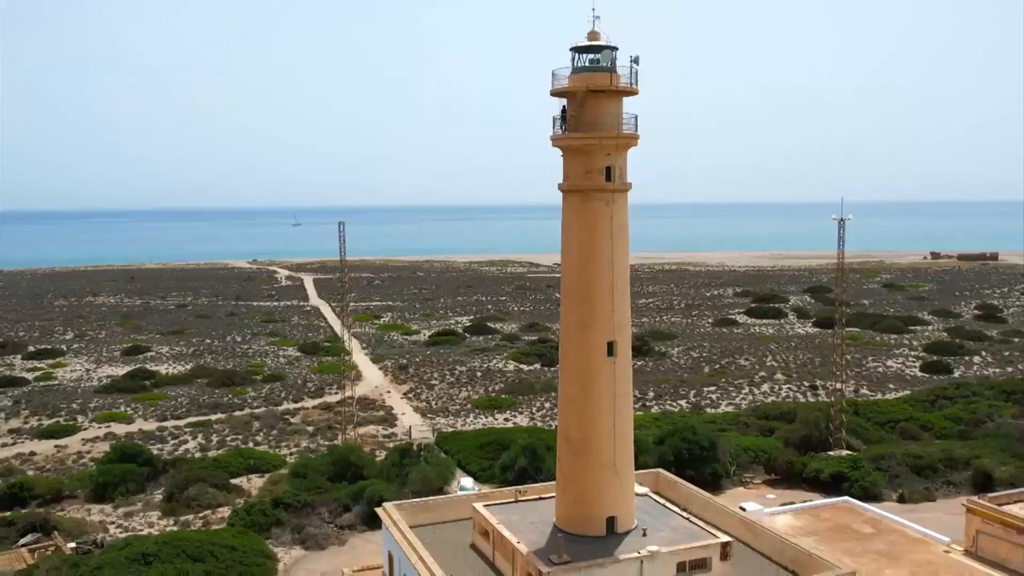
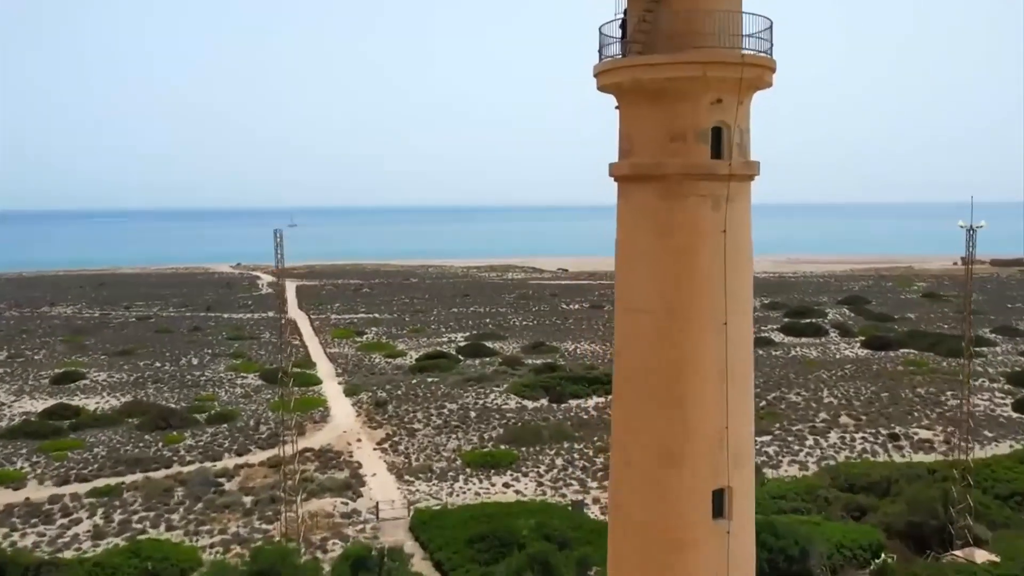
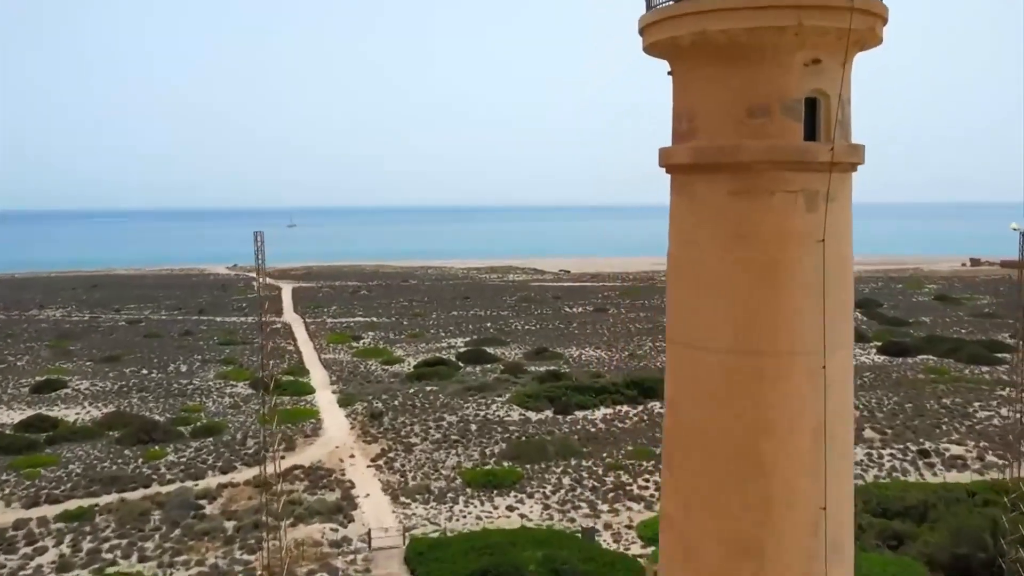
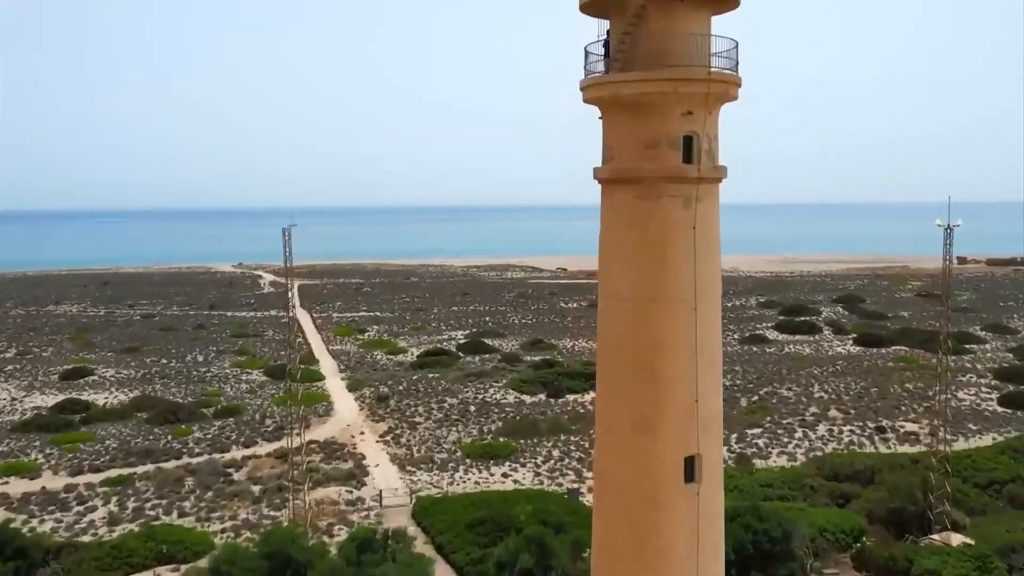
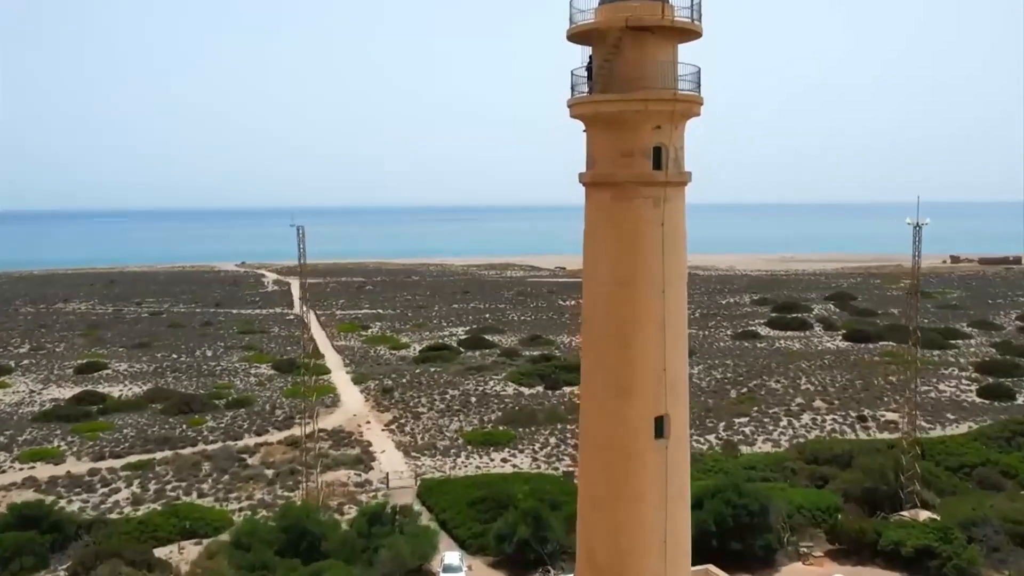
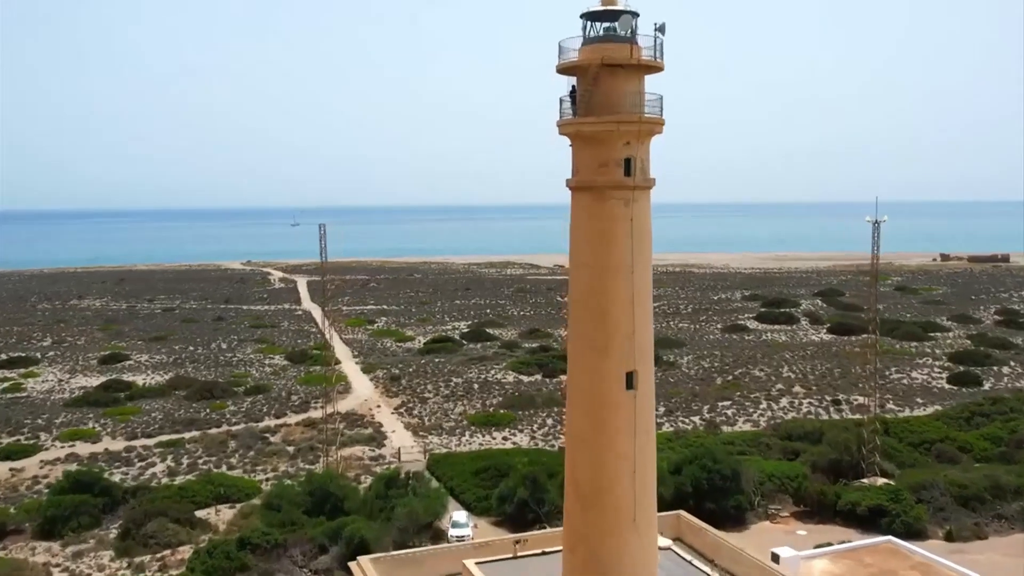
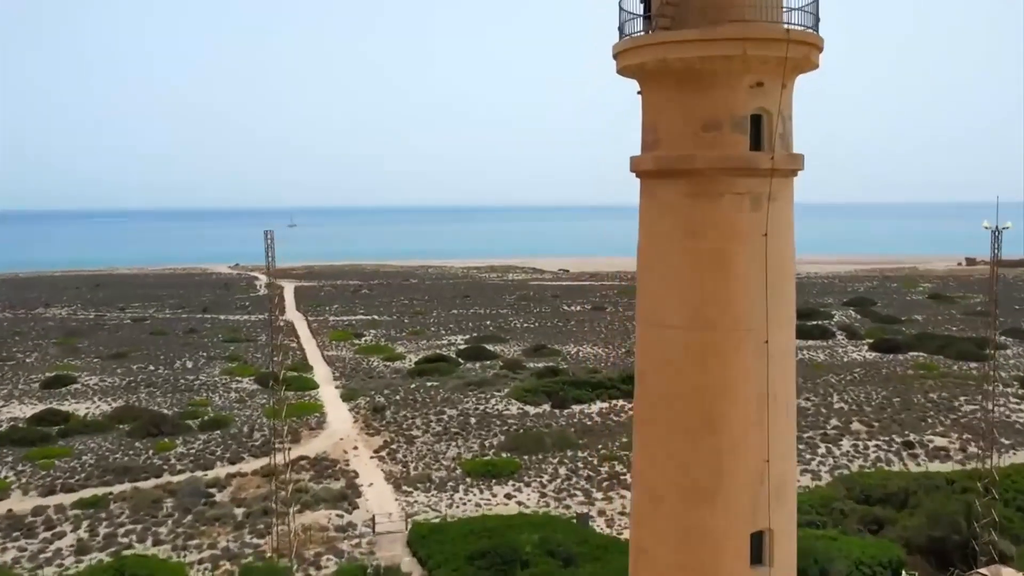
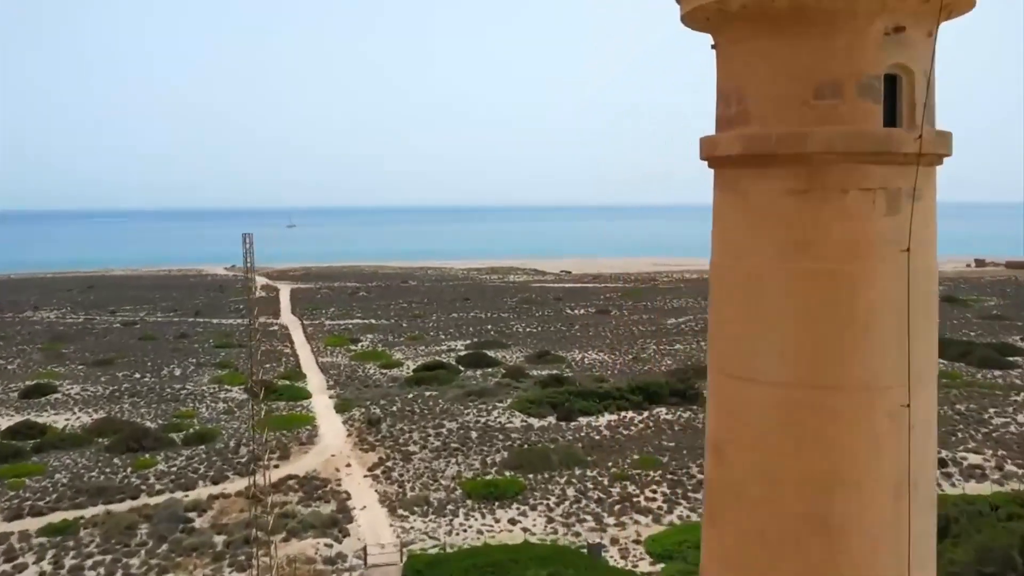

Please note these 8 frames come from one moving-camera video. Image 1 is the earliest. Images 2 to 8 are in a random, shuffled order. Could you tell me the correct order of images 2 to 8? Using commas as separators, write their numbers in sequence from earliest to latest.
6, 5, 4, 2, 7, 3, 8
